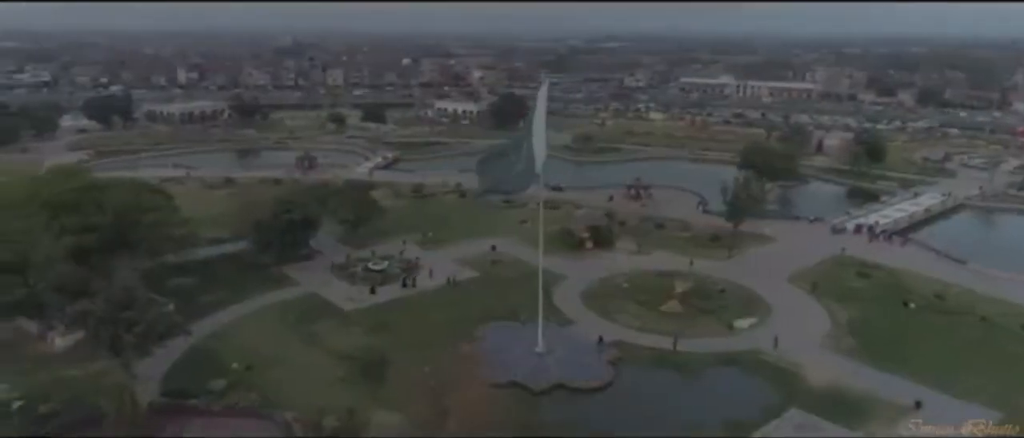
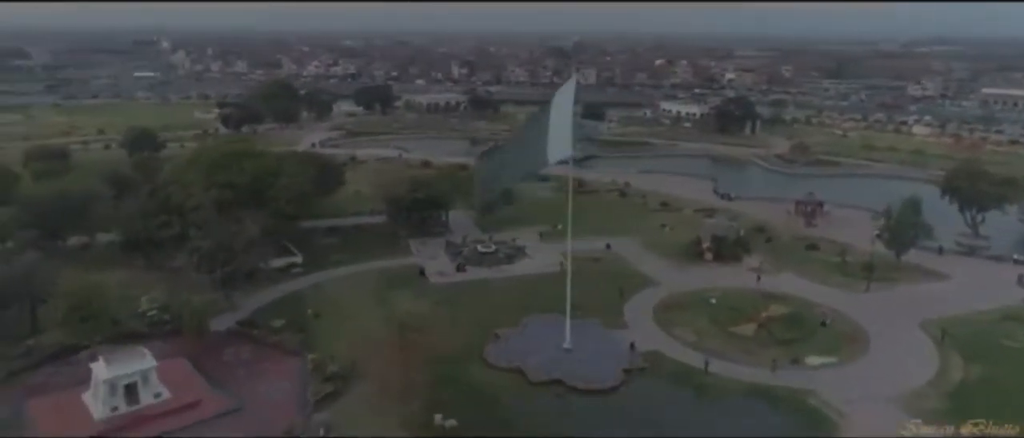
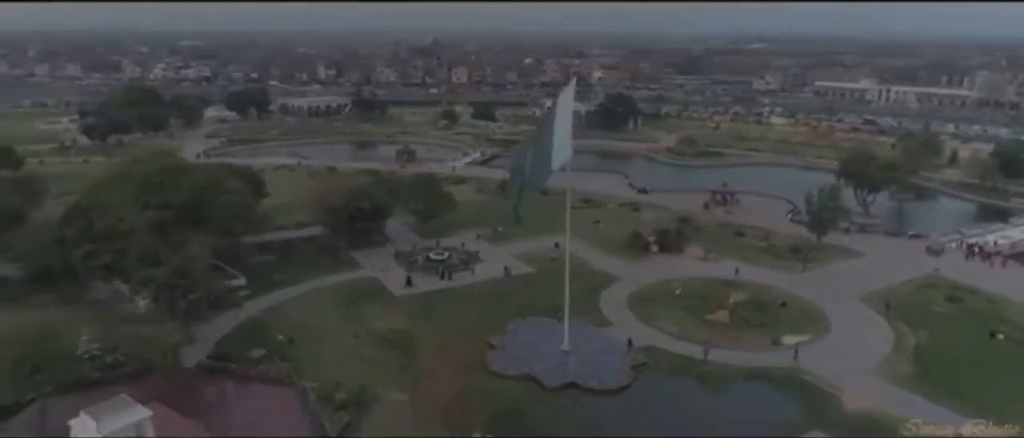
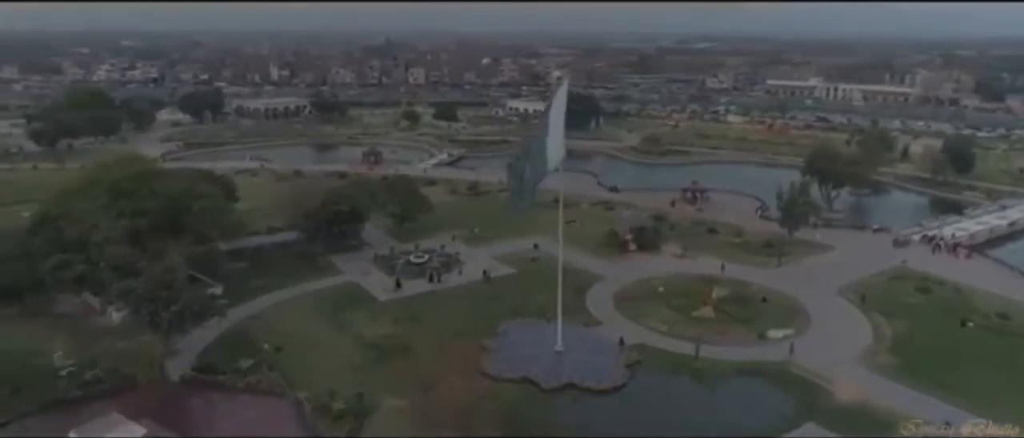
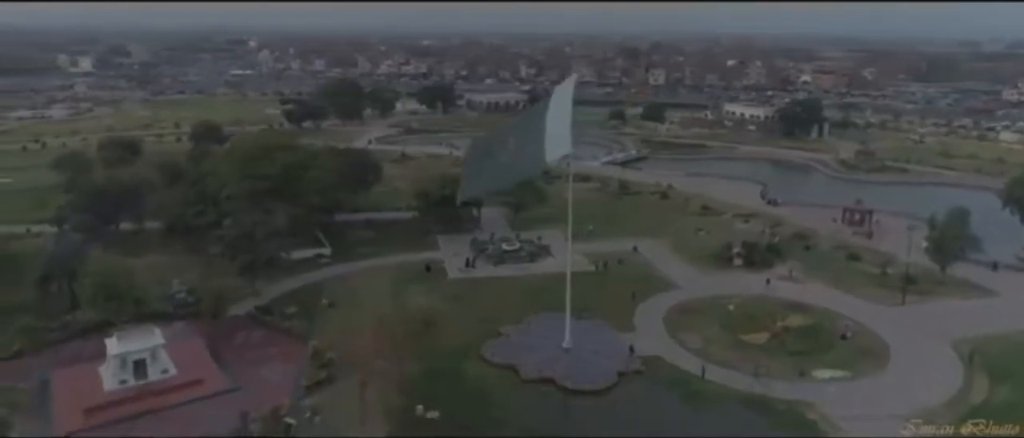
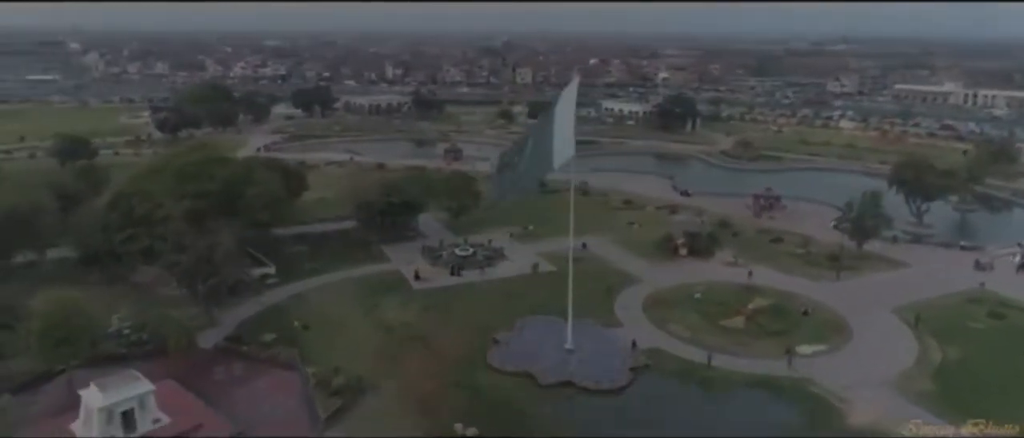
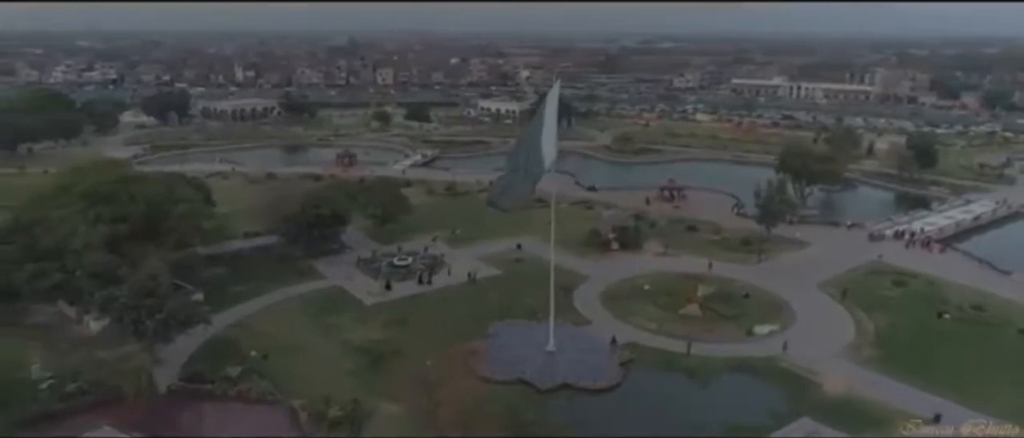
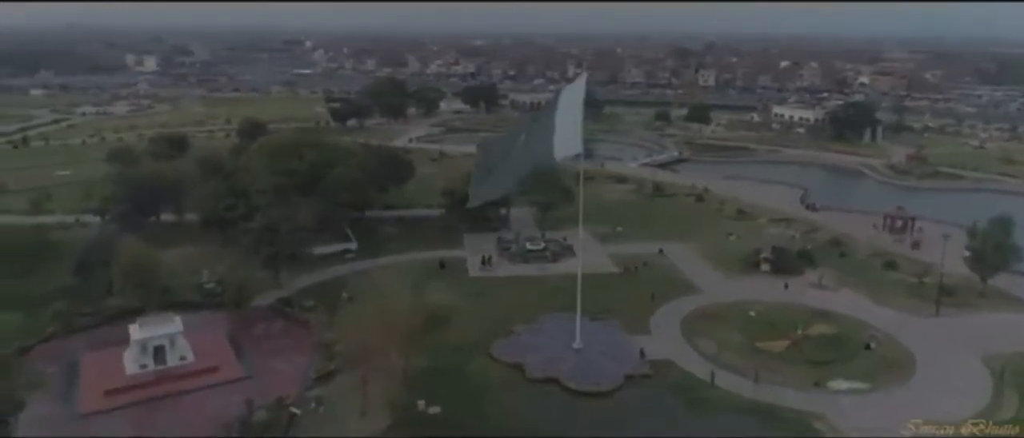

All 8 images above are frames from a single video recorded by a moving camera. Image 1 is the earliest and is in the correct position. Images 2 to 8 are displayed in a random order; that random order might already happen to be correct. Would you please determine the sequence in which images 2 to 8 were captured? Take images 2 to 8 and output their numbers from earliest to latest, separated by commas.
7, 4, 3, 6, 2, 5, 8
